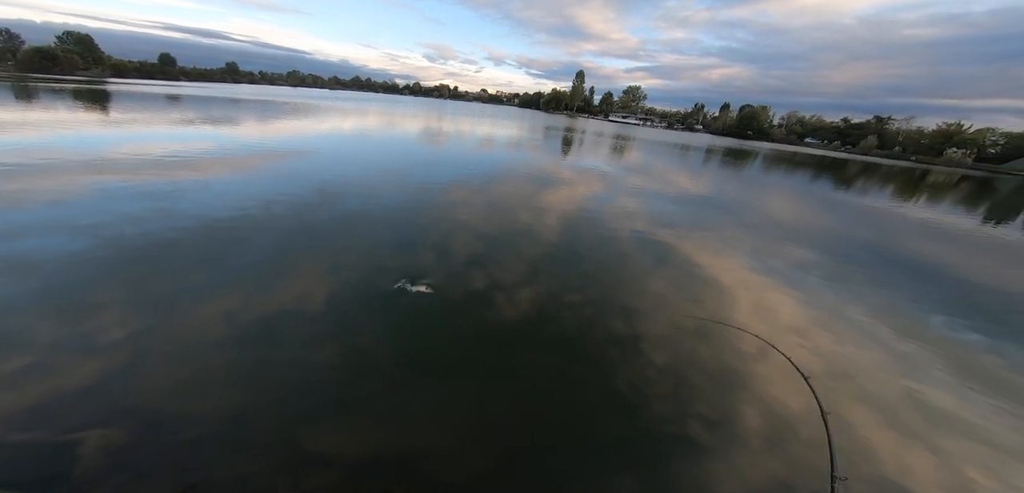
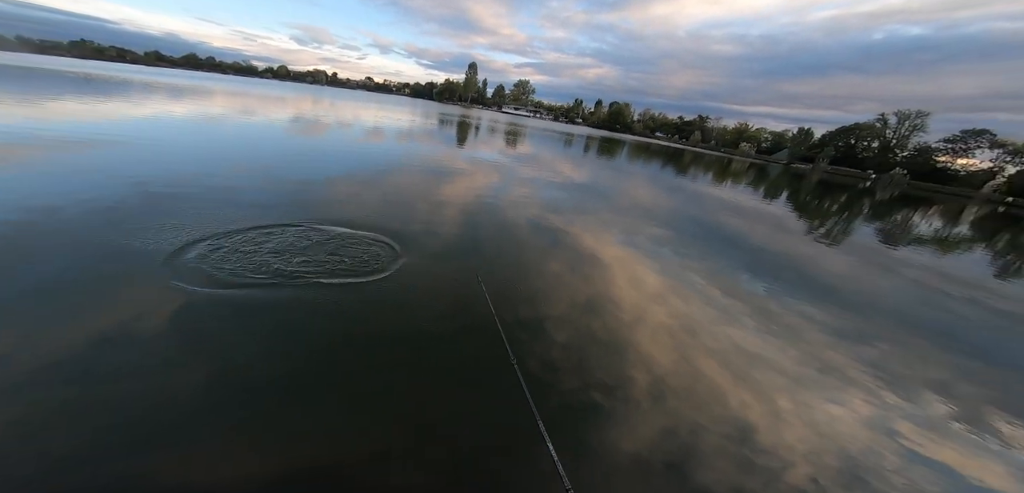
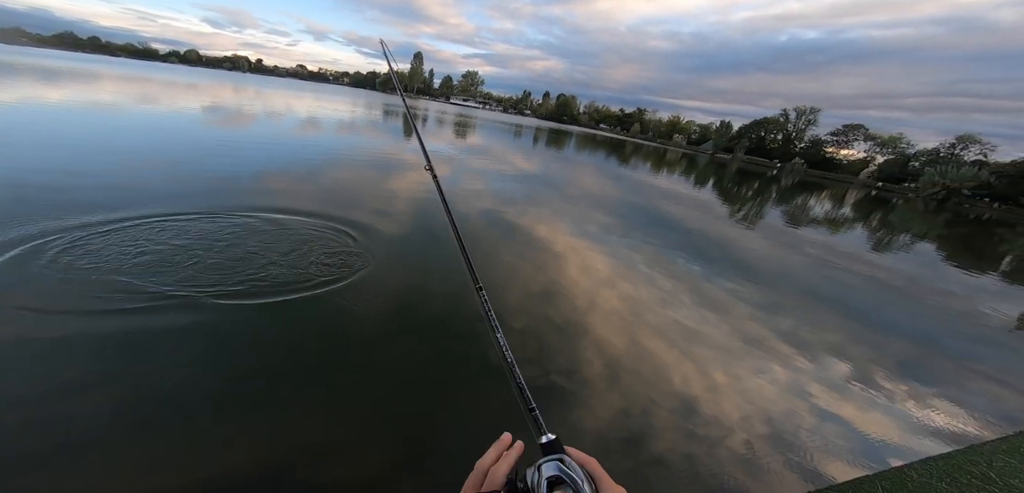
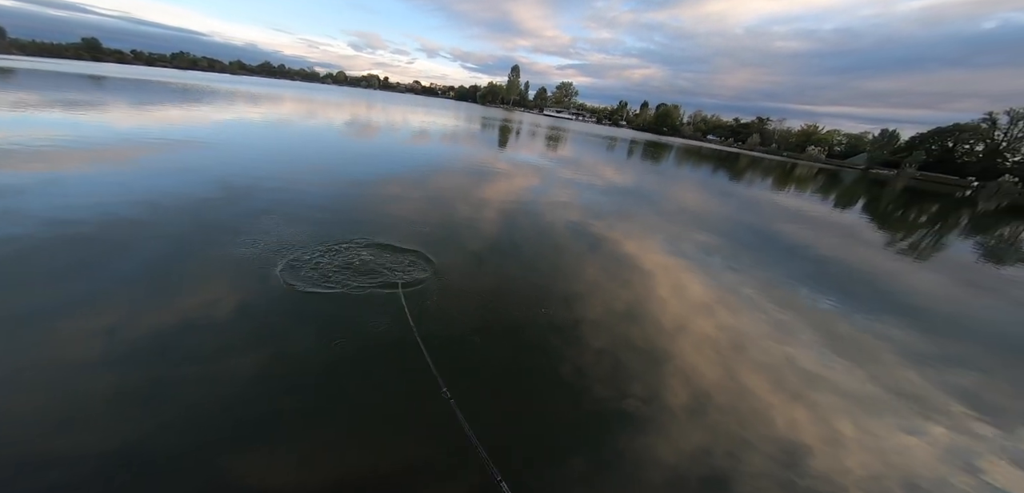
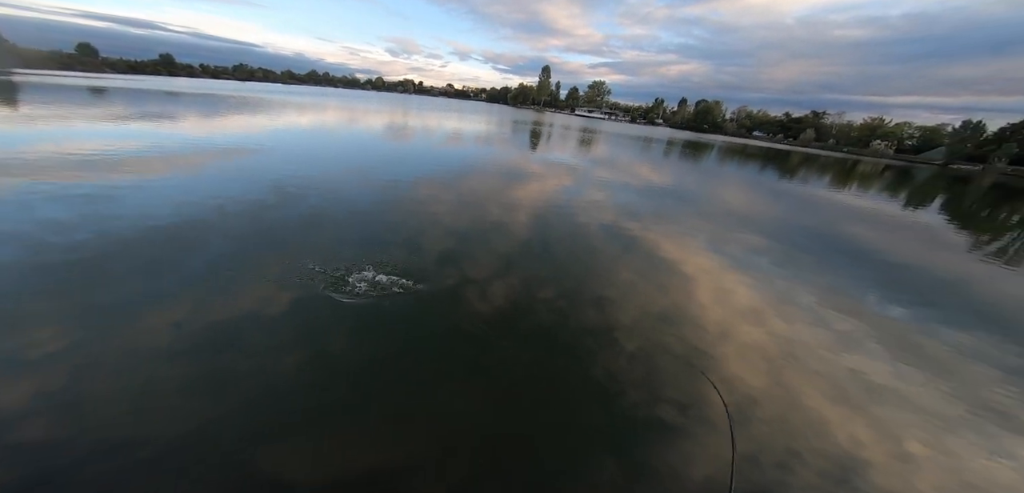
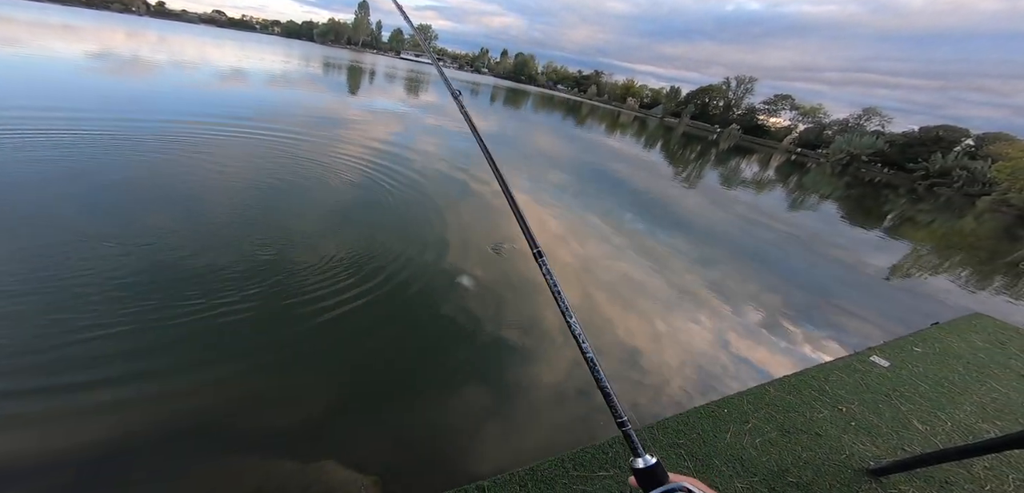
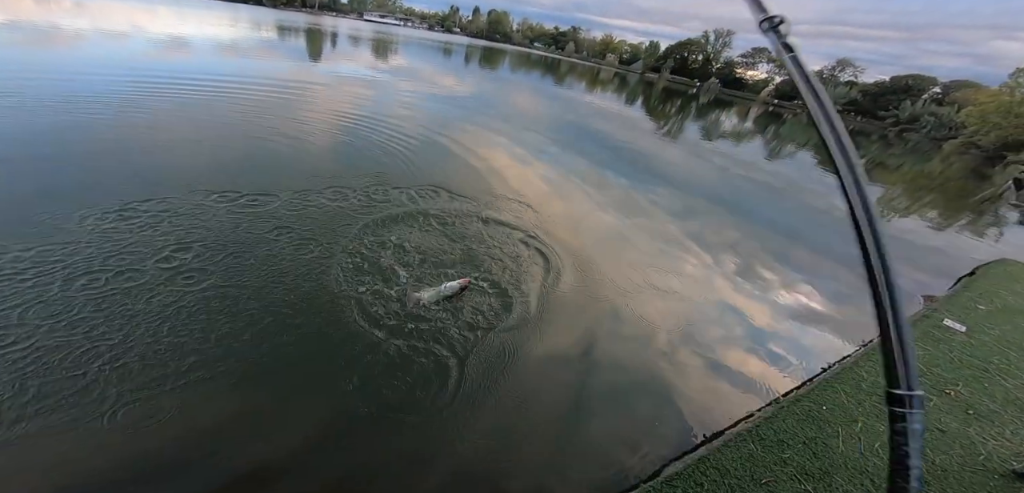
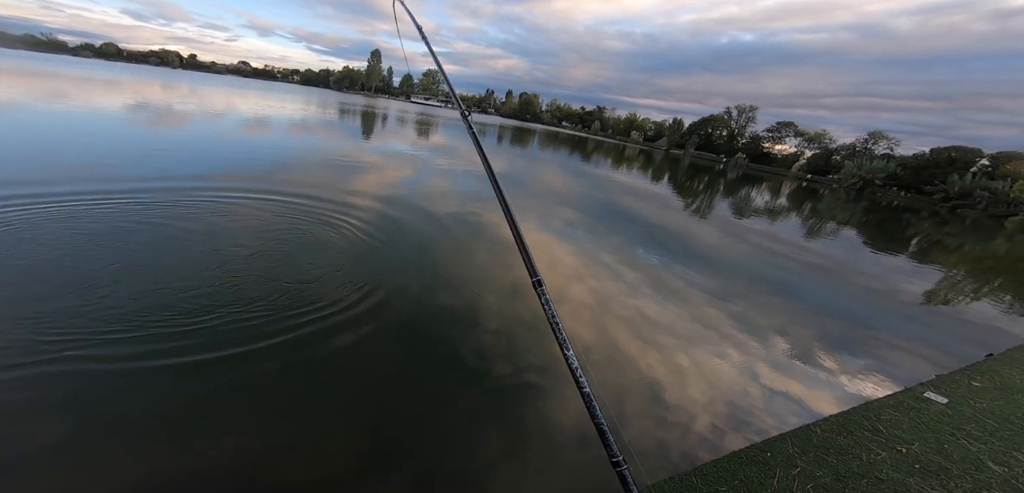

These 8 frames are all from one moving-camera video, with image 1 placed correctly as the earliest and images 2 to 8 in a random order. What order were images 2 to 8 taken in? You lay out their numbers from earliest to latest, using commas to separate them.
5, 4, 2, 3, 8, 6, 7
